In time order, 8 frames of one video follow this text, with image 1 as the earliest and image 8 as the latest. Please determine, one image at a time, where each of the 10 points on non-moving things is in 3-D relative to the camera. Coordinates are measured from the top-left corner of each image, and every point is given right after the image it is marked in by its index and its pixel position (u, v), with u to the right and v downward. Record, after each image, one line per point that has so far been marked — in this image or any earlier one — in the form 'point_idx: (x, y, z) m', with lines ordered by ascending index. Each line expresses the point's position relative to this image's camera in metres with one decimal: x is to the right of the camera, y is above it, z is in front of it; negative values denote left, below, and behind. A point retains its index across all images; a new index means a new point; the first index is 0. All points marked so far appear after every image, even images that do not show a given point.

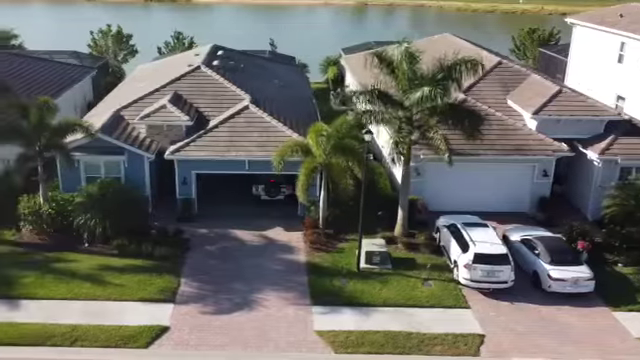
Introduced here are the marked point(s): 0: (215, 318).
0: (-3.2, -4.2, +19.2) m
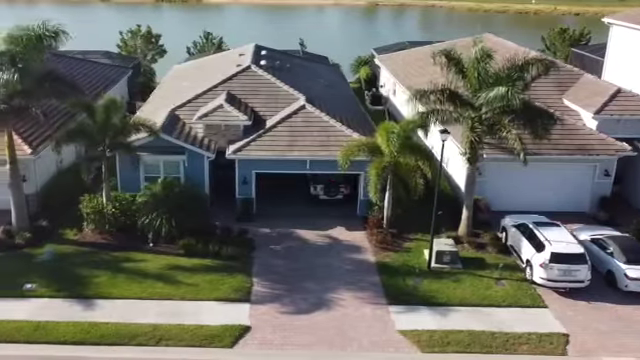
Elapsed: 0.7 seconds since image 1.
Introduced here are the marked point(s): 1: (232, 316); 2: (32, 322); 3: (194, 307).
0: (-0.8, -4.1, +19.2) m
1: (-2.6, -4.1, +19.3) m
2: (-8.5, -4.2, +19.0) m
3: (-3.9, -4.0, +19.8) m
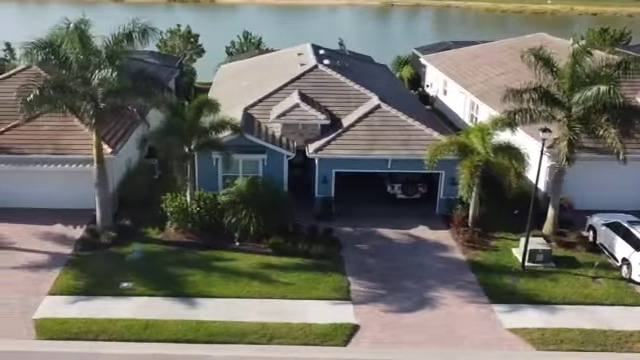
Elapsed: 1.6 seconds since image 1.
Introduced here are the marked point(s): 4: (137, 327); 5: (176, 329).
0: (+2.4, -4.1, +19.2) m
1: (+0.5, -4.1, +19.3) m
2: (-5.4, -4.2, +19.0) m
3: (-0.7, -3.9, +19.8) m
4: (-5.3, -4.3, +18.7) m
5: (-4.2, -4.3, +18.6) m
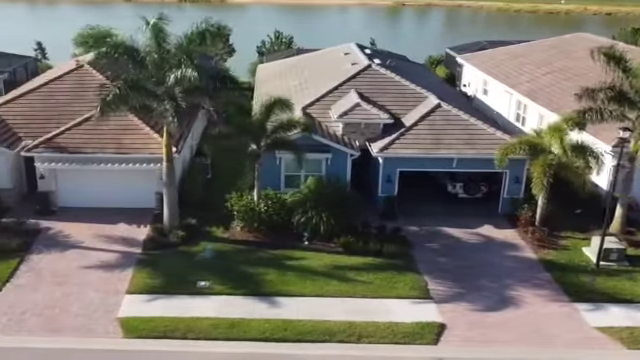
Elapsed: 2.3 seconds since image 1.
0: (+5.0, -4.1, +19.2) m
1: (+3.1, -4.0, +19.3) m
2: (-2.8, -4.2, +19.0) m
3: (+1.8, -3.9, +19.8) m
4: (-2.8, -4.3, +18.7) m
5: (-1.6, -4.3, +18.6) m
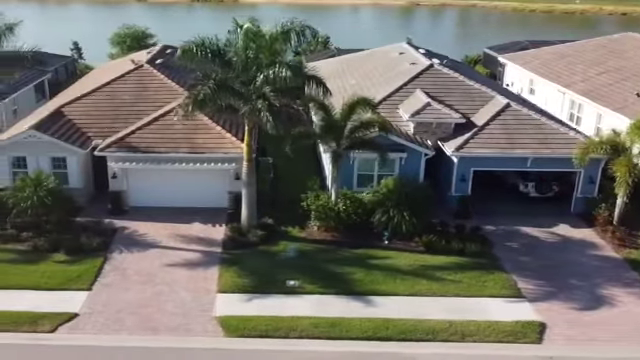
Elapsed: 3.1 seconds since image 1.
0: (+7.9, -4.0, +19.2) m
1: (+6.0, -4.0, +19.3) m
2: (+0.1, -4.1, +19.1) m
3: (+4.8, -3.8, +19.8) m
4: (+0.1, -4.3, +18.7) m
5: (+1.3, -4.3, +18.6) m
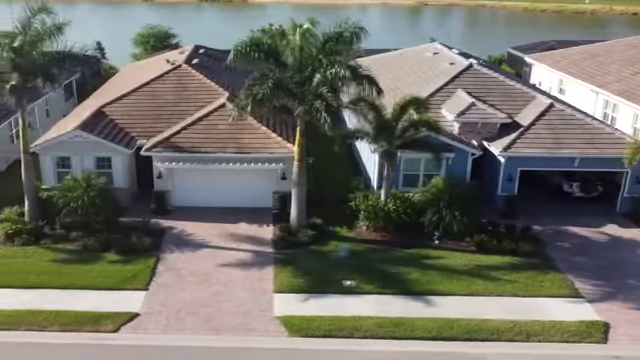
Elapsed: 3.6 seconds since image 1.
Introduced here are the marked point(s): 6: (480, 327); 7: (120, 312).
0: (+9.8, -4.0, +19.2) m
1: (+7.9, -4.0, +19.3) m
2: (+2.0, -4.1, +19.1) m
3: (+6.6, -3.8, +19.8) m
4: (+2.0, -4.3, +18.7) m
5: (+3.2, -4.3, +18.6) m
6: (+4.6, -4.3, +18.5) m
7: (-6.2, -4.1, +19.6) m
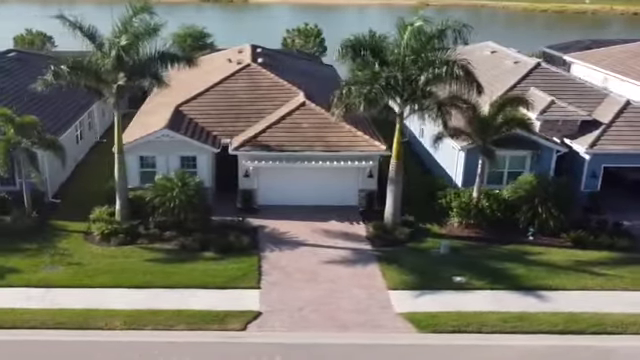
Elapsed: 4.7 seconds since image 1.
0: (+13.5, -3.9, +19.7) m
1: (+11.6, -3.9, +19.7) m
2: (+5.7, -4.0, +19.3) m
3: (+10.3, -3.7, +20.2) m
4: (+5.8, -4.2, +19.0) m
5: (+6.9, -4.2, +18.9) m
6: (+8.4, -4.2, +18.8) m
7: (-2.5, -4.0, +19.7) m
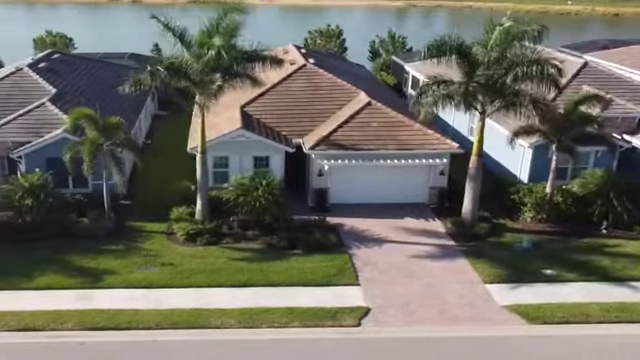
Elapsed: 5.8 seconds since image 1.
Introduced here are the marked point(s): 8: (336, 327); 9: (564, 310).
0: (+16.9, -3.6, +20.7) m
1: (+15.0, -3.6, +20.6) m
2: (+9.1, -3.9, +20.0) m
3: (+13.7, -3.5, +21.0) m
4: (+9.2, -4.0, +19.6) m
5: (+10.3, -4.0, +19.6) m
6: (+11.8, -4.0, +19.6) m
7: (+0.9, -4.0, +19.9) m
8: (+0.5, -4.4, +19.0) m
9: (+7.6, -4.0, +19.7) m
